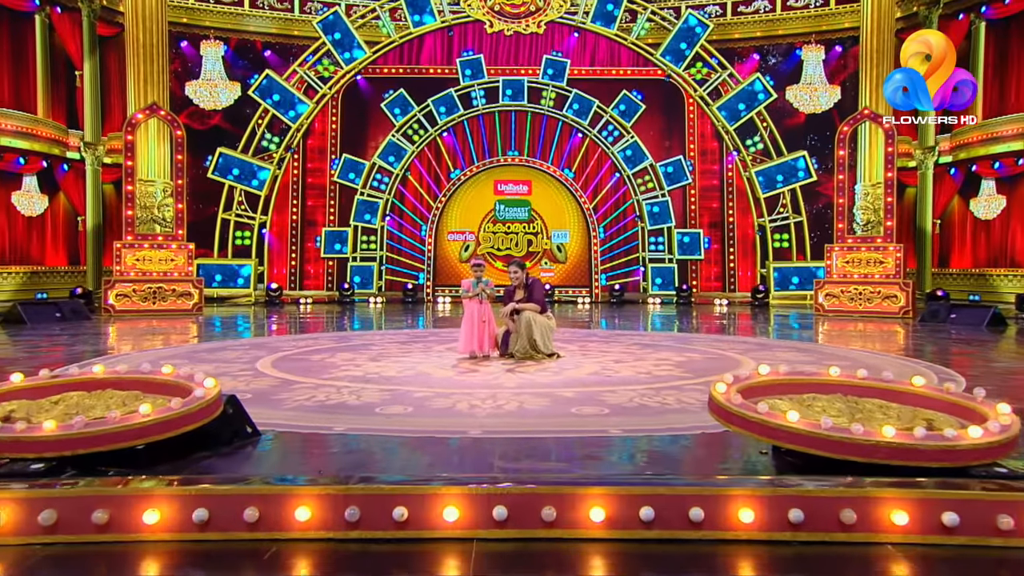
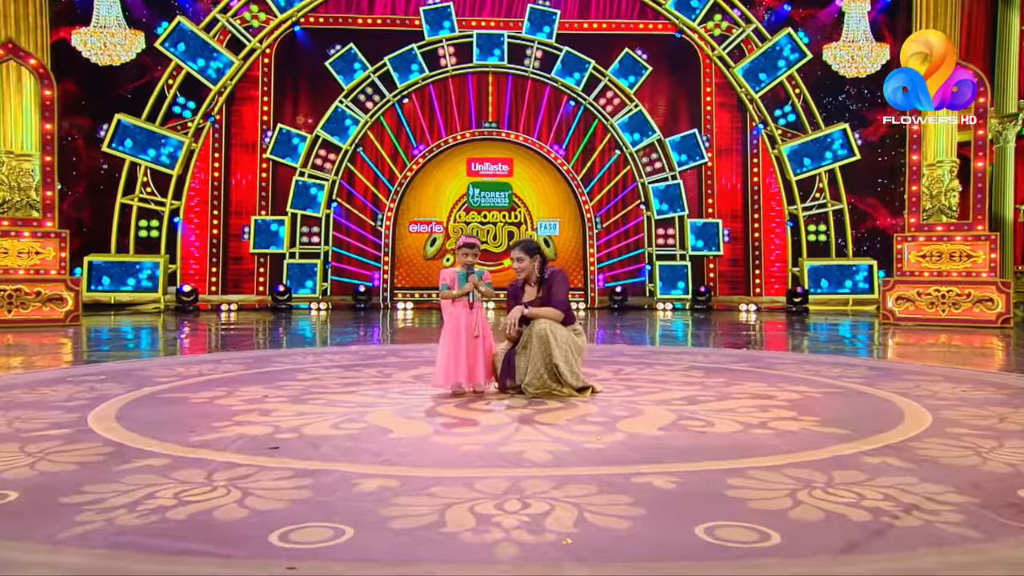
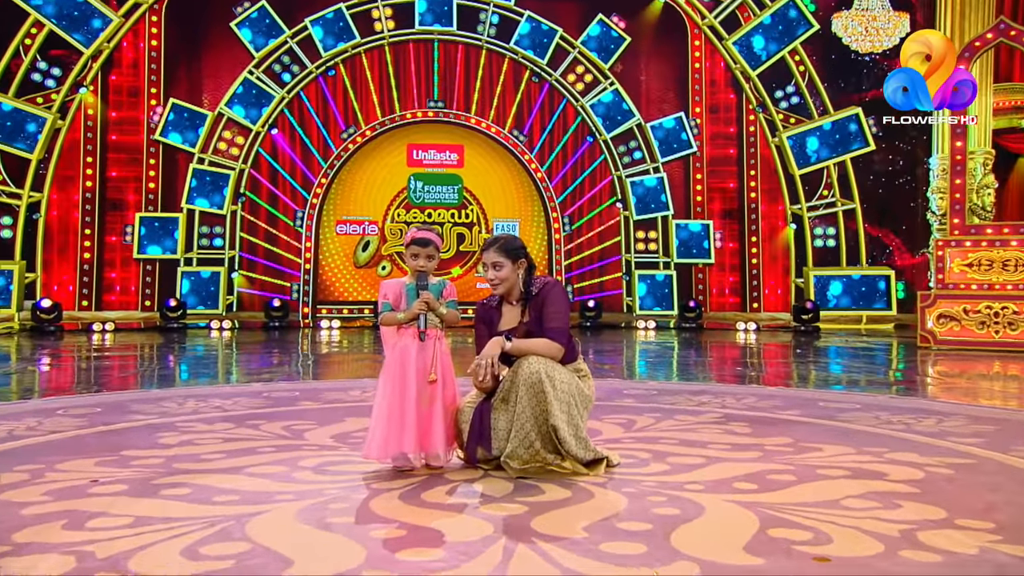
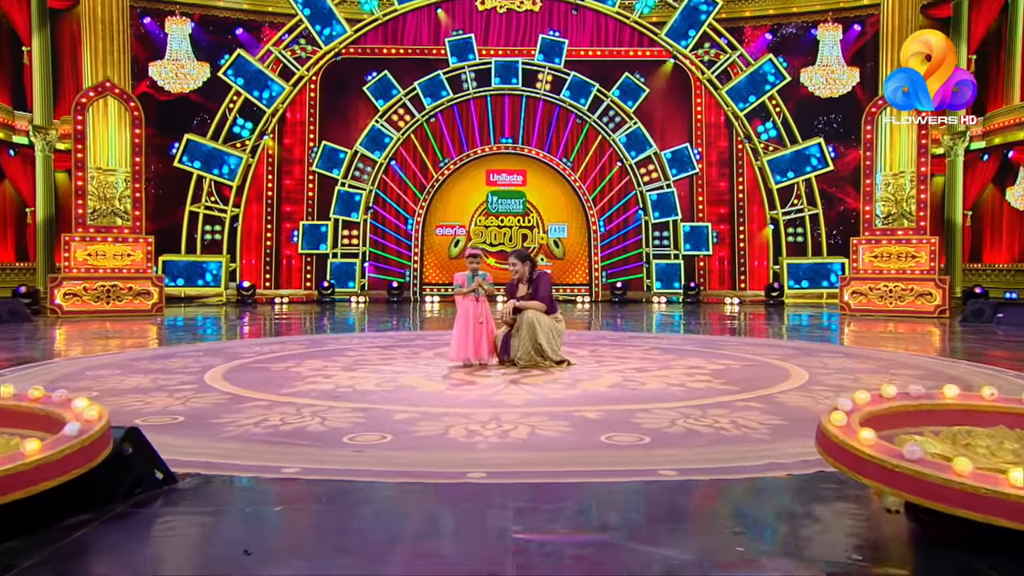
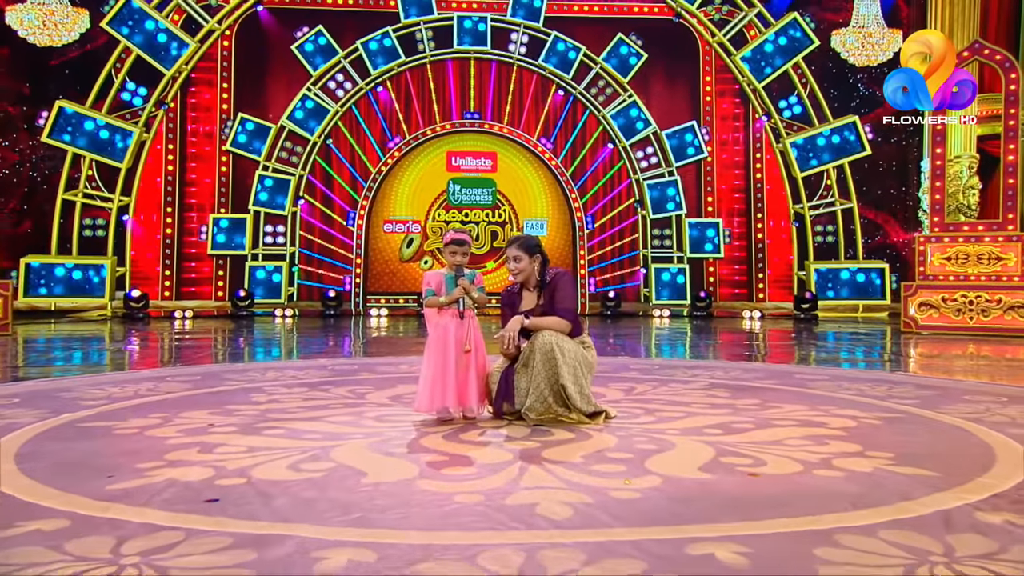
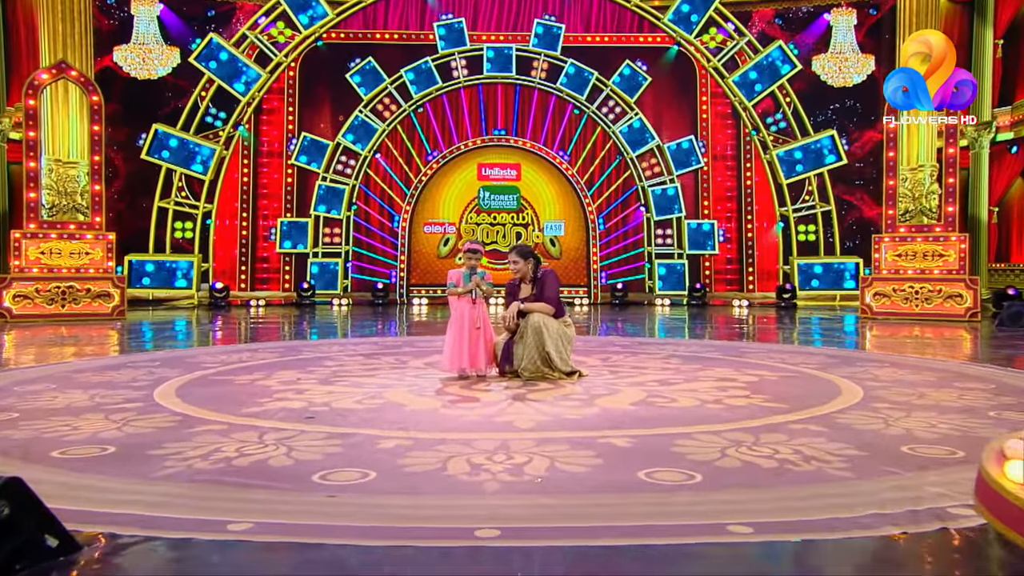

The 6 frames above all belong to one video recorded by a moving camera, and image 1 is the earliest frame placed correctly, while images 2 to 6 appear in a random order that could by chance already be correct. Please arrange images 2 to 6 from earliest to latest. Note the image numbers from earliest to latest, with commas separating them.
4, 6, 2, 5, 3
